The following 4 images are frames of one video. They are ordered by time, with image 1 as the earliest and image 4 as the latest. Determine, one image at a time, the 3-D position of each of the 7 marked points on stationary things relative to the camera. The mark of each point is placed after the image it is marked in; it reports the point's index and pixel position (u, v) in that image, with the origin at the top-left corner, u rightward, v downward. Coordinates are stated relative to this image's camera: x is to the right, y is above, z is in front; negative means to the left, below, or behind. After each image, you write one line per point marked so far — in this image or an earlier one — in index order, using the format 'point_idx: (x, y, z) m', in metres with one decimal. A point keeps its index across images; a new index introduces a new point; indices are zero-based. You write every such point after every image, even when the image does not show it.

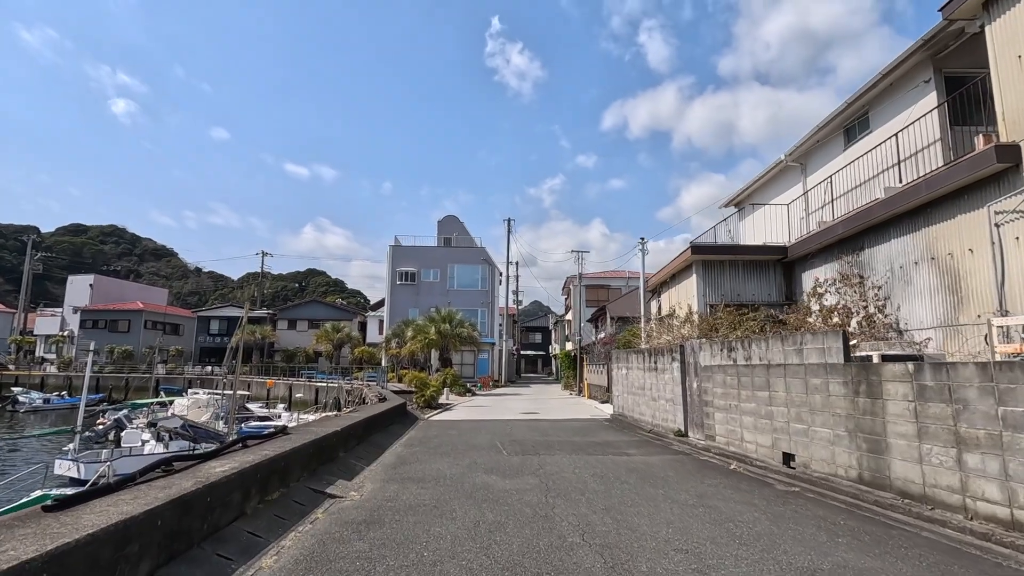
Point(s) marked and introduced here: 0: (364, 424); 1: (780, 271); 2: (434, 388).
0: (-2.6, -2.4, +9.3) m
1: (+5.9, +0.4, +11.7) m
2: (-2.6, -3.3, +17.9) m
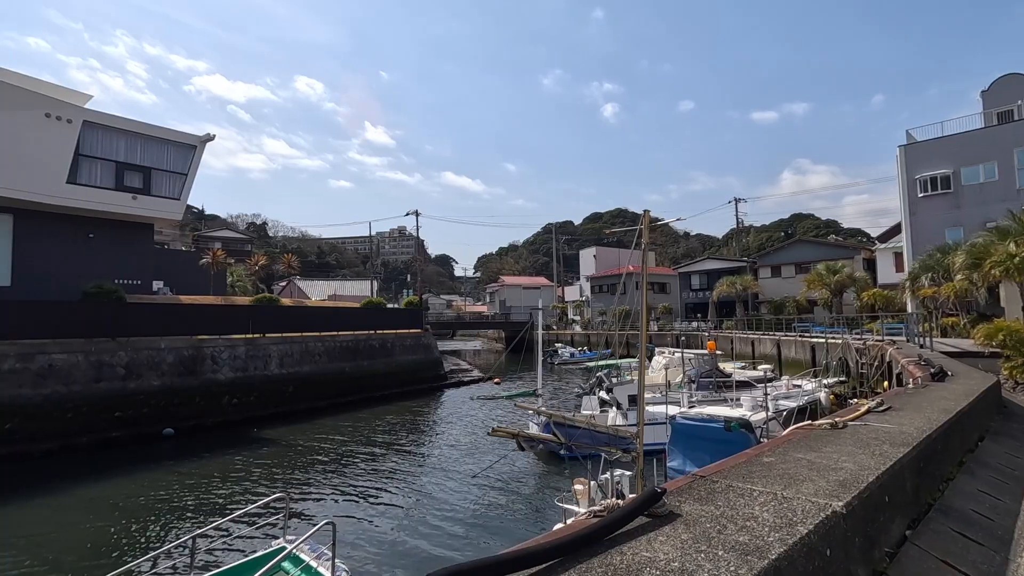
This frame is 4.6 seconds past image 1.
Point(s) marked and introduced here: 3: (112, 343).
0: (+2.6, -1.1, +3.4) m
1: (+9.5, +2.6, -1.5) m
2: (+9.1, -1.0, +9.1) m
3: (-12.9, -1.8, +17.2) m
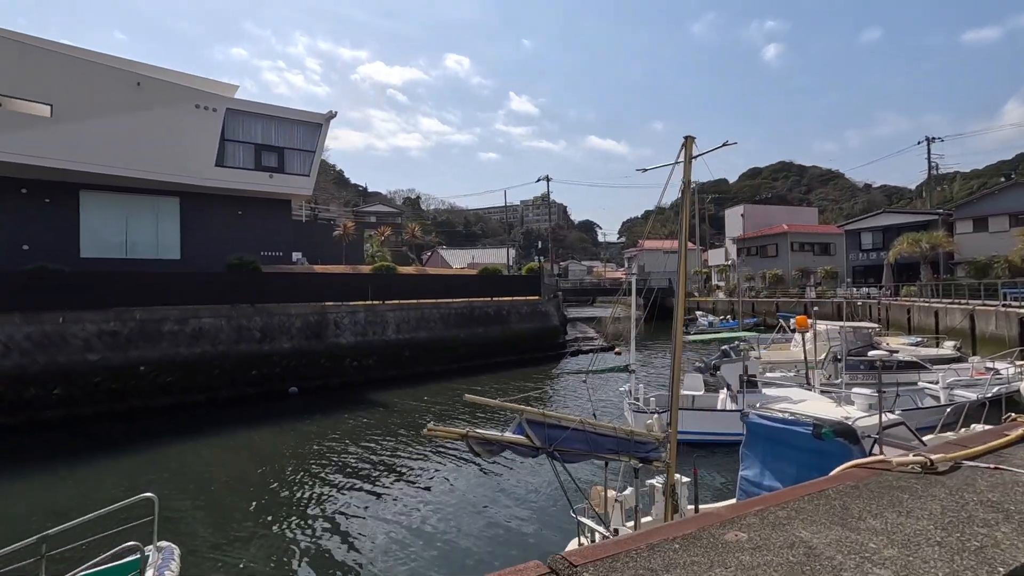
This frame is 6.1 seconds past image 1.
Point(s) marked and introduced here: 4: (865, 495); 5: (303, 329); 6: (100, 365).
0: (+1.8, -0.9, +1.7) m
1: (+7.1, +2.5, -5.1) m
2: (+9.6, -0.4, +5.4) m
3: (-9.4, -0.7, +19.1) m
4: (+1.9, -0.9, +2.6) m
5: (-7.8, -1.5, +19.9) m
6: (-12.3, -2.3, +16.0) m
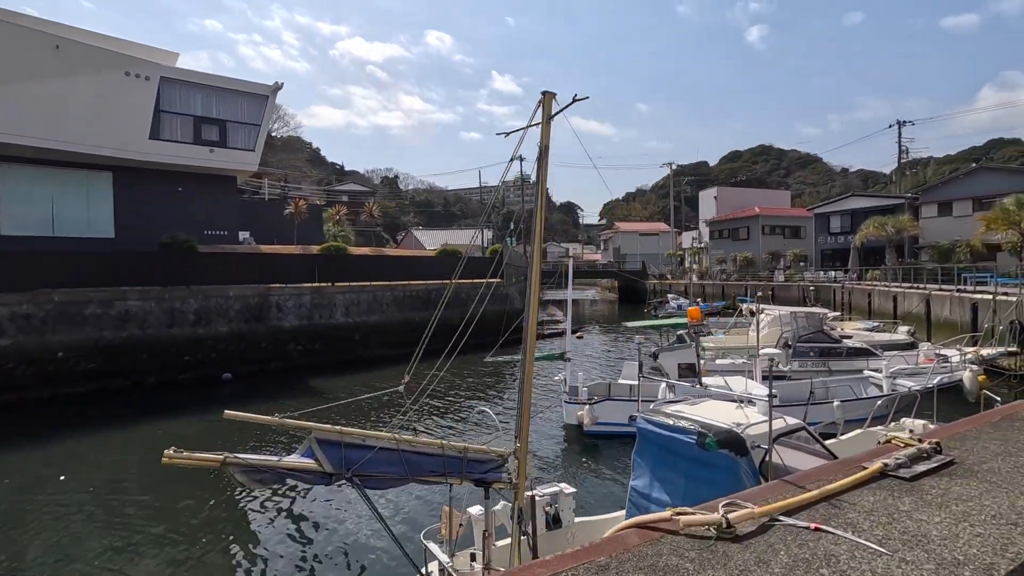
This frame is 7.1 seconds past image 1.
0: (+0.7, -0.9, +1.1) m
1: (+6.1, +2.2, -5.7) m
2: (+8.3, -0.4, +4.9) m
3: (-11.1, -0.1, +18.1) m
4: (+0.7, -0.9, +2.0) m
5: (-9.5, -0.9, +19.0) m
6: (-14.0, -1.7, +14.9) m
